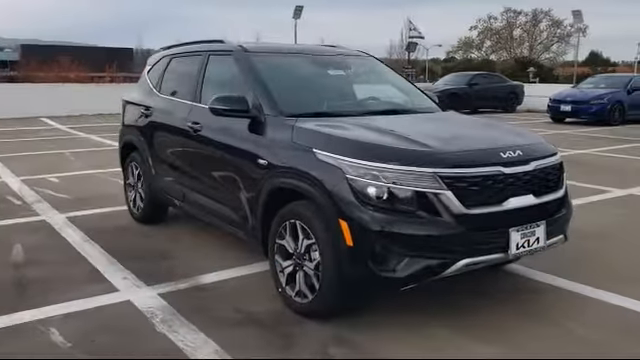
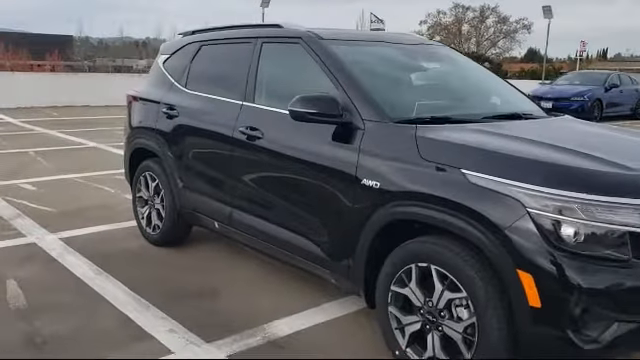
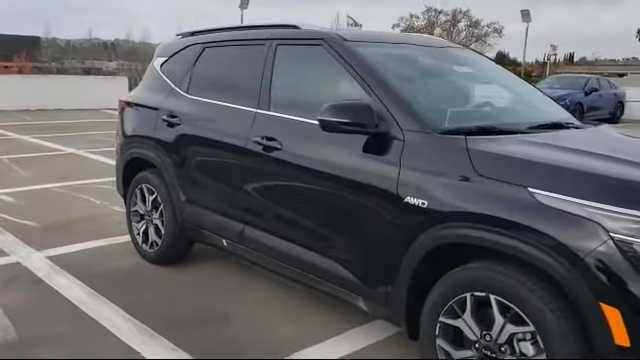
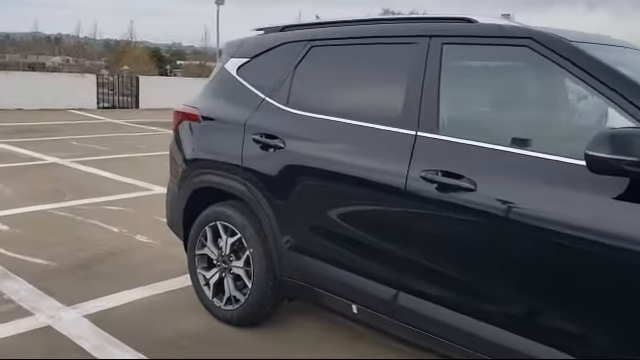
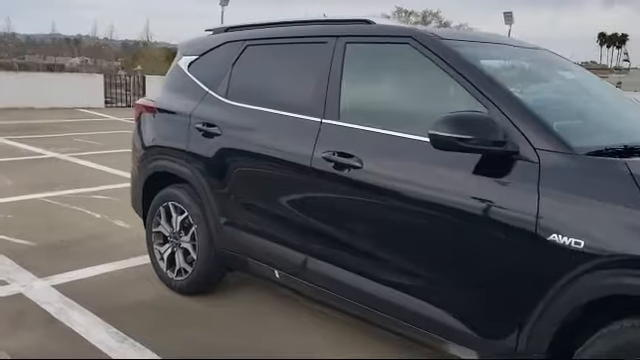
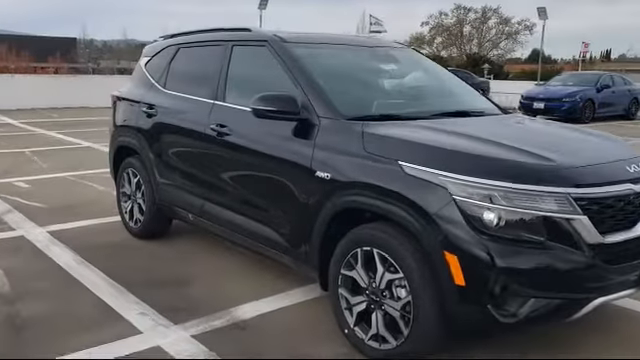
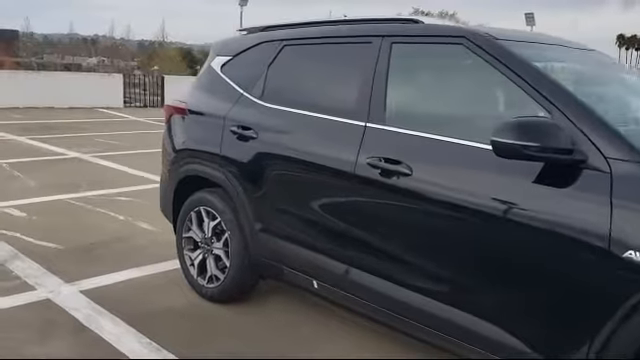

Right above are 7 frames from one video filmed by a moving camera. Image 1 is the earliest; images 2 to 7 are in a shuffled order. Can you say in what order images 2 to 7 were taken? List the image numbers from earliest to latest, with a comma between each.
6, 2, 3, 5, 7, 4
